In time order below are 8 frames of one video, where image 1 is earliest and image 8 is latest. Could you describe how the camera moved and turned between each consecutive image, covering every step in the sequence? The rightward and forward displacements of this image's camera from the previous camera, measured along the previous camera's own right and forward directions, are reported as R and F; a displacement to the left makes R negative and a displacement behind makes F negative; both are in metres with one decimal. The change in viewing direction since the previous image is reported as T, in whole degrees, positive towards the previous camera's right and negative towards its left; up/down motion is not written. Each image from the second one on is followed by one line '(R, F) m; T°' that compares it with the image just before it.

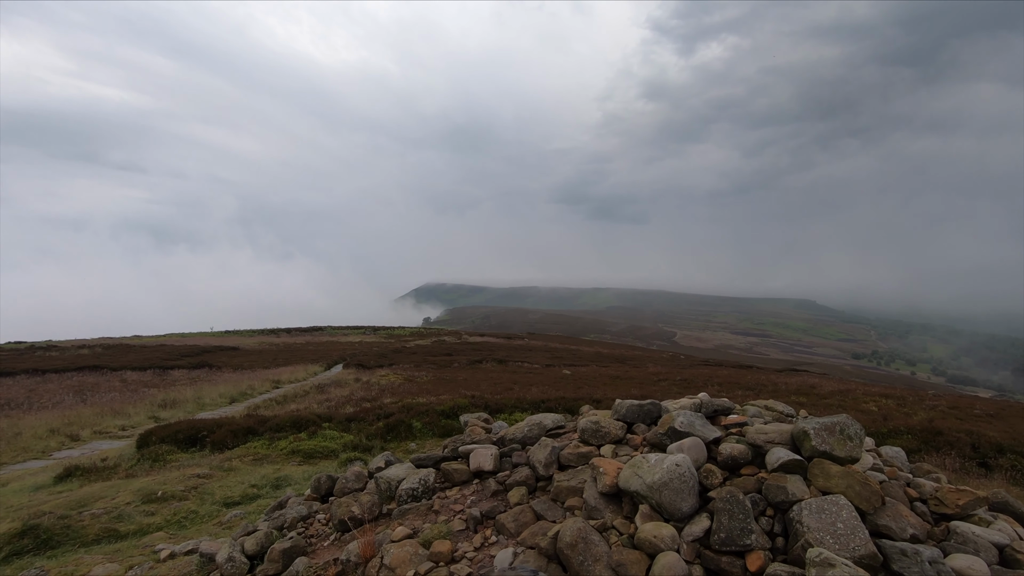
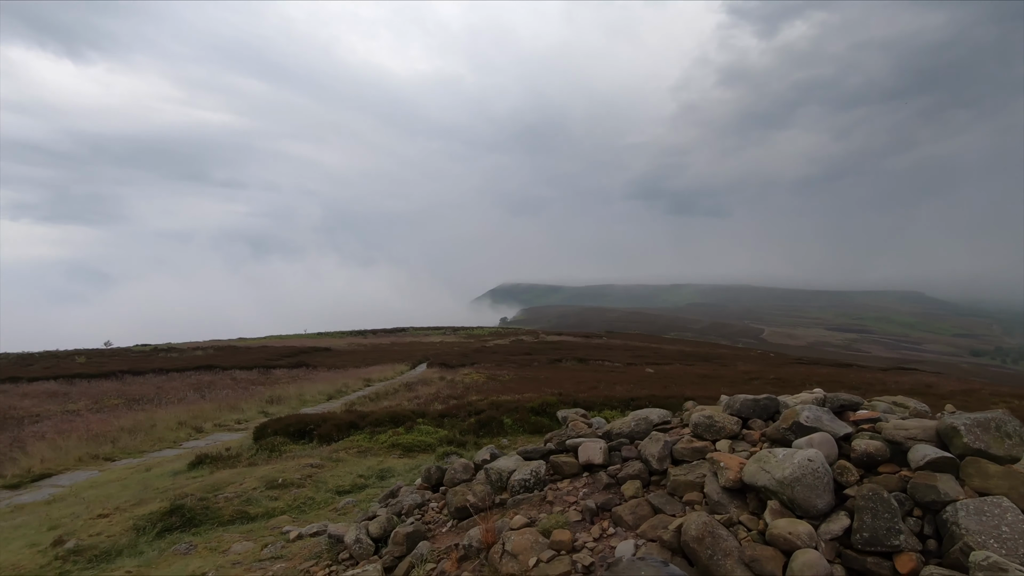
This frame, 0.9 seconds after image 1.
(-0.2, -0.1) m; -8°
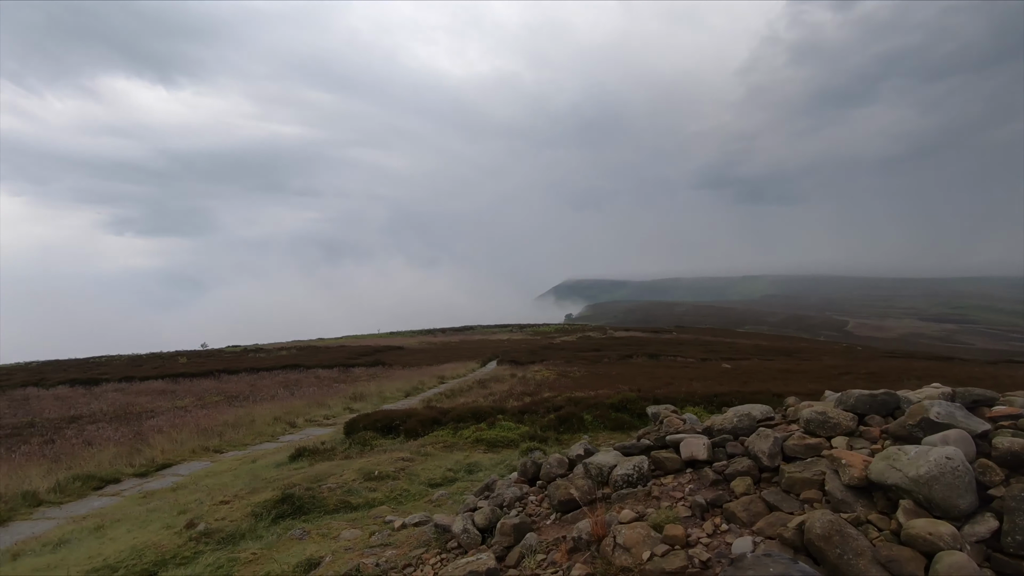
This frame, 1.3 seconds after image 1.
(-0.2, -0.1) m; -7°
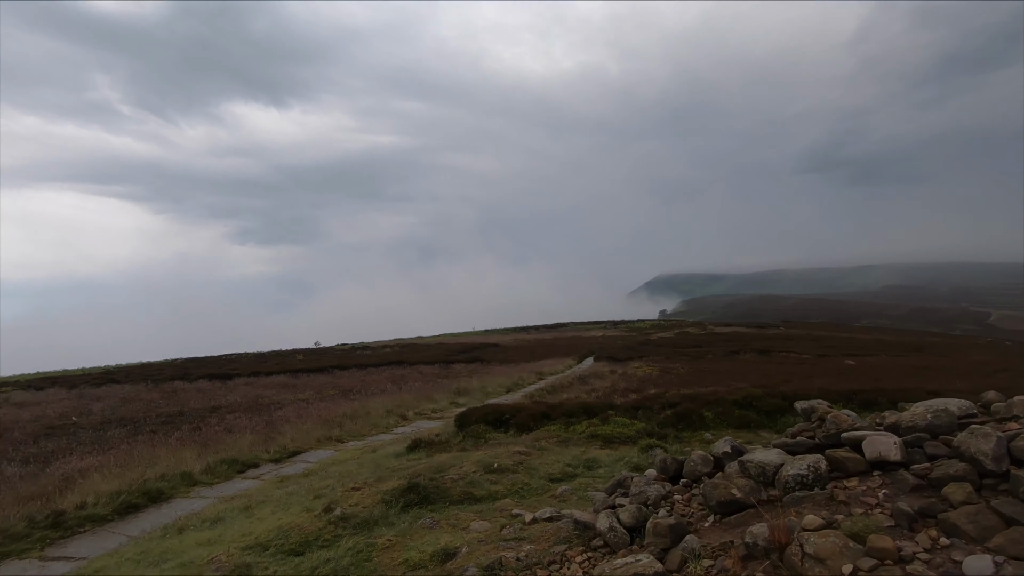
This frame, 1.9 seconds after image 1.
(-0.4, +0.2) m; -10°
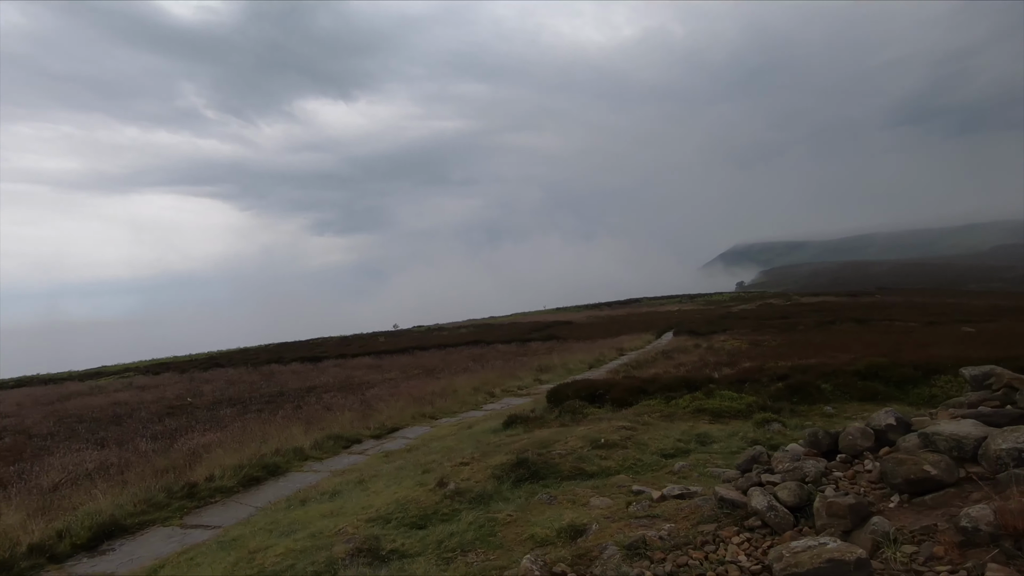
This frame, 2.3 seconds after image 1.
(-0.5, +0.3) m; -7°
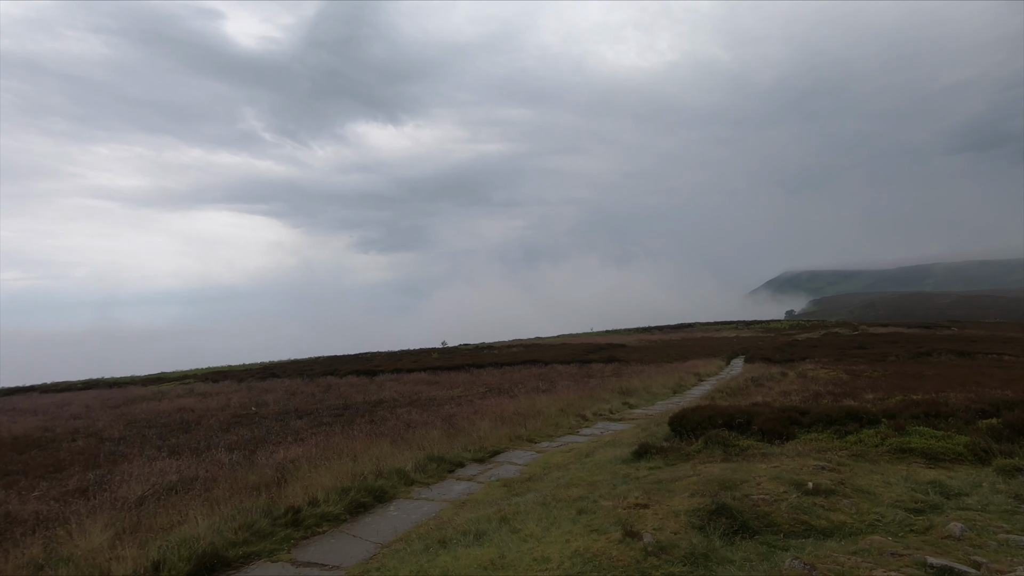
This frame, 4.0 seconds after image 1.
(-1.6, +1.3) m; -4°
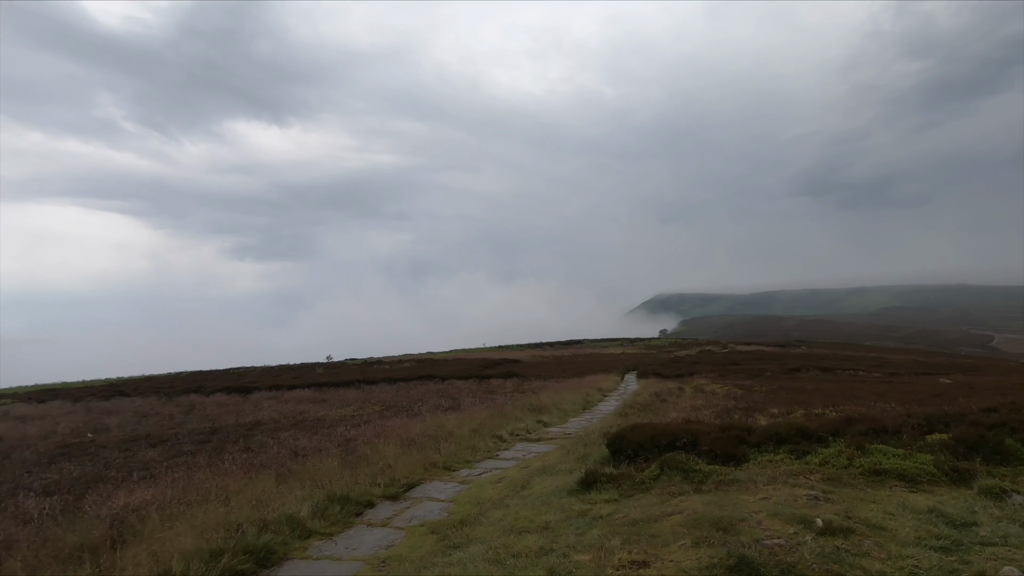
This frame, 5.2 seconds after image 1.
(-0.6, +1.6) m; +12°
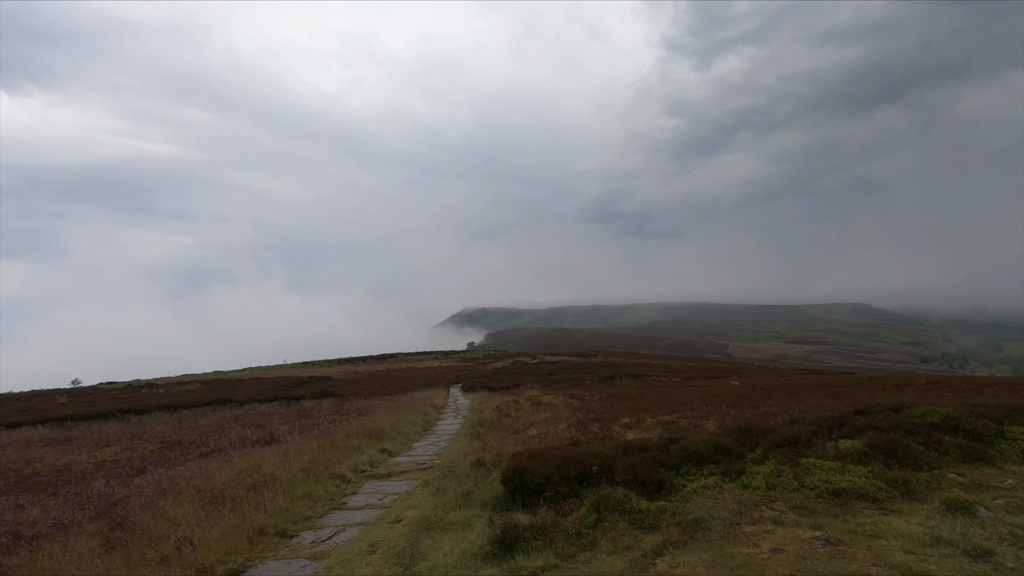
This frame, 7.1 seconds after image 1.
(-0.9, +2.3) m; +20°
